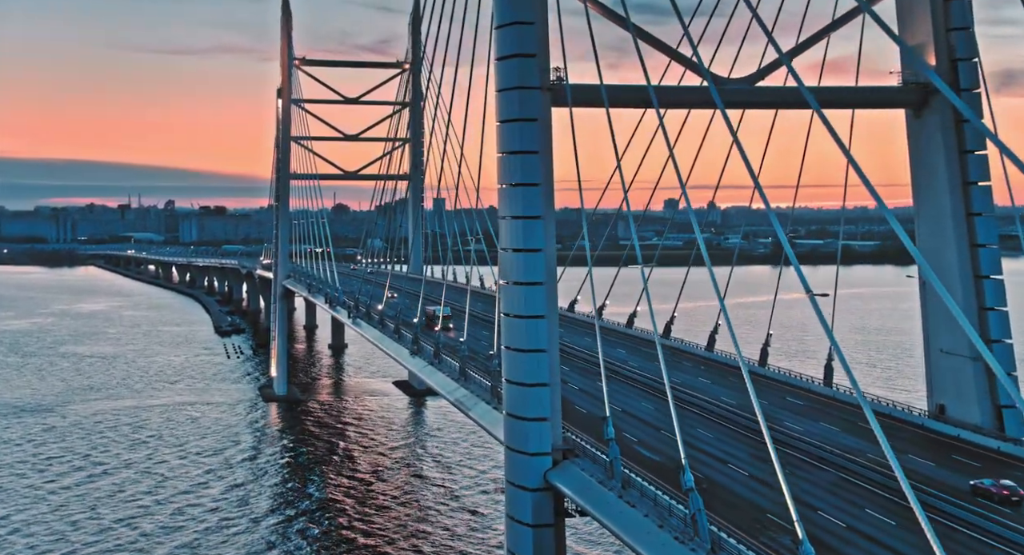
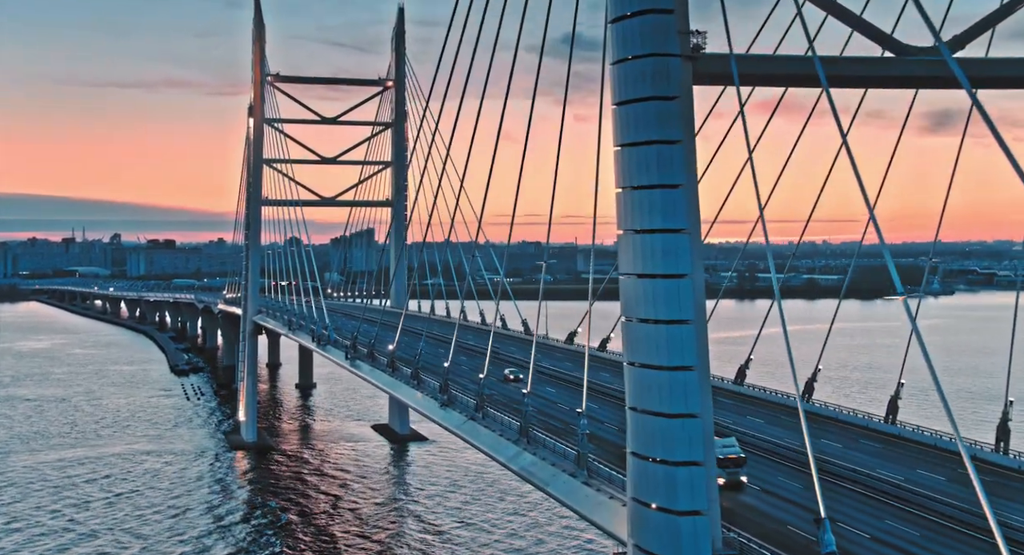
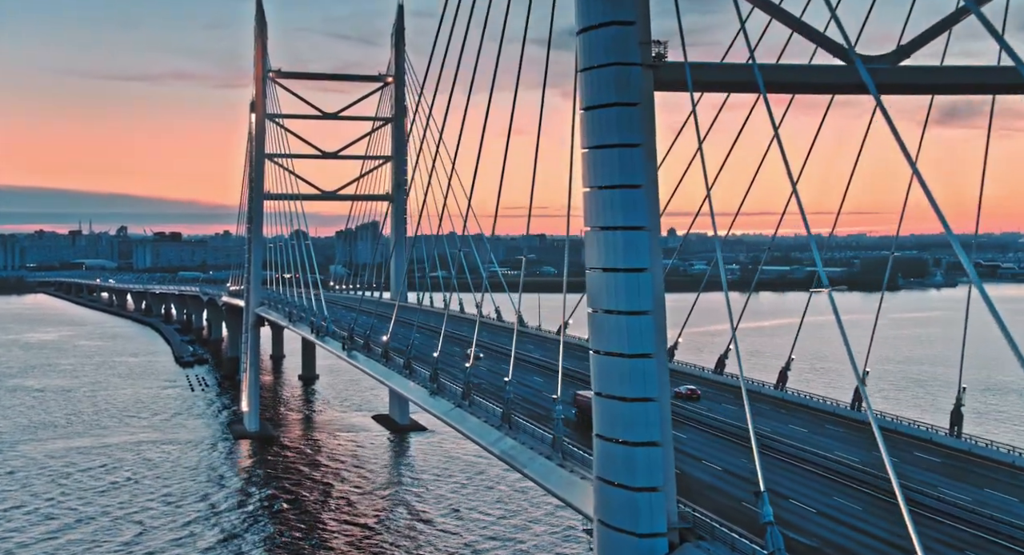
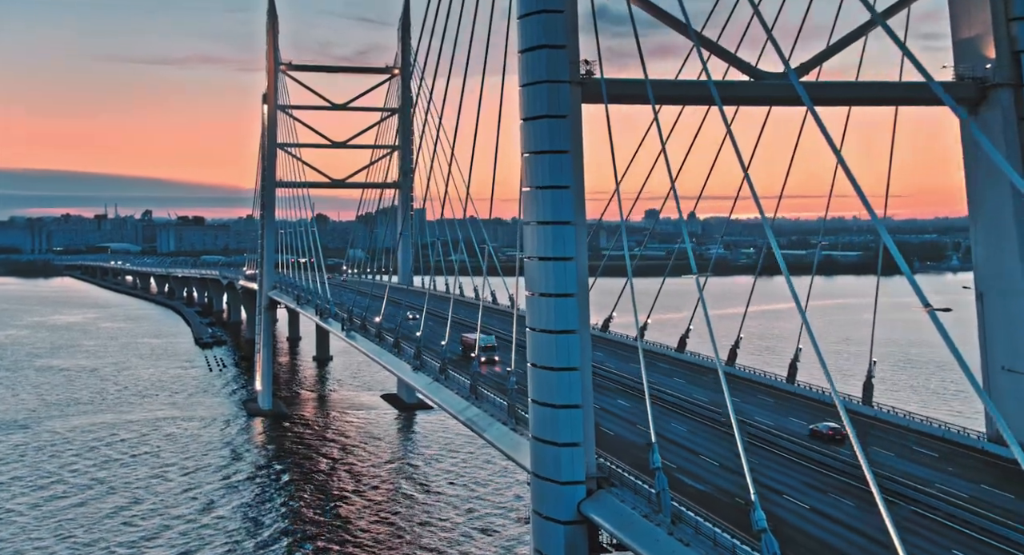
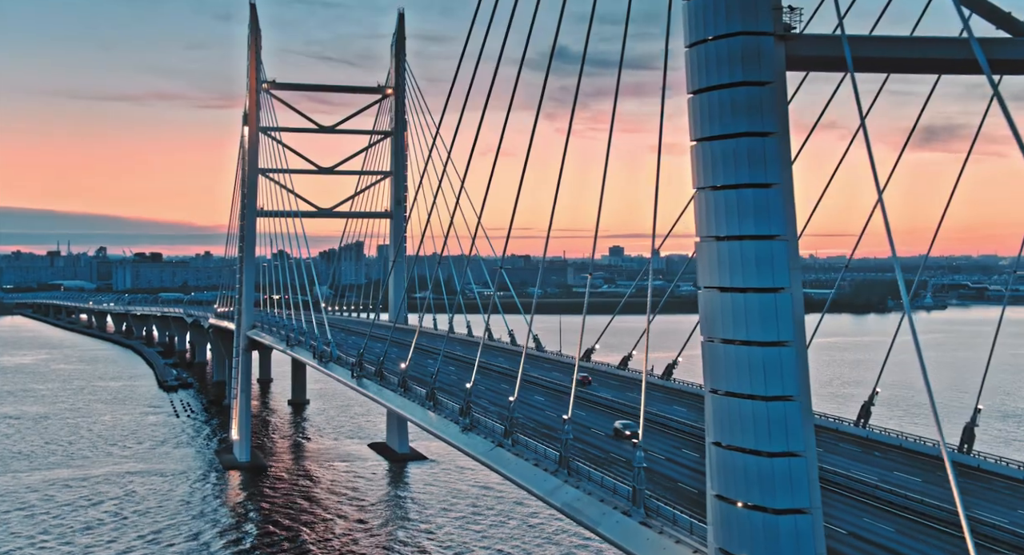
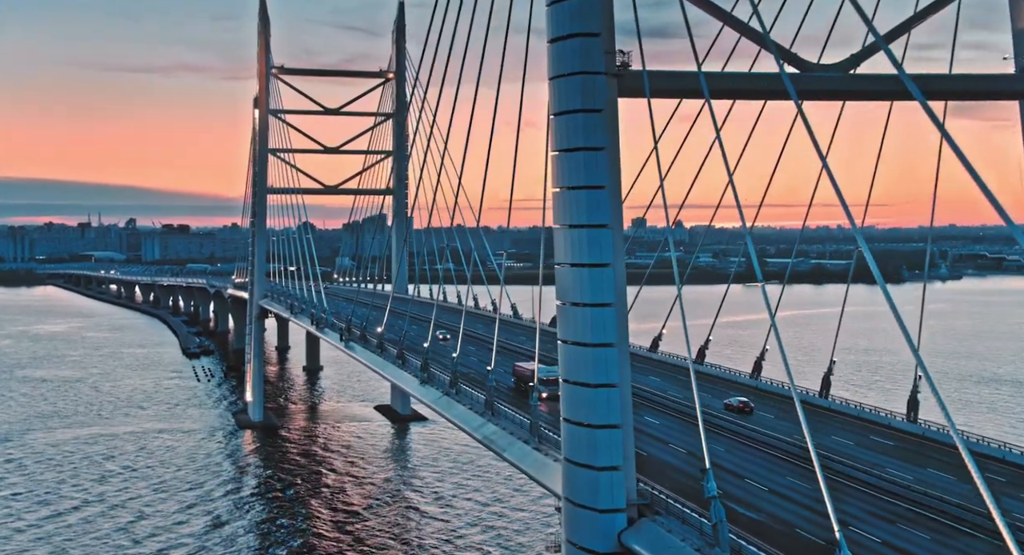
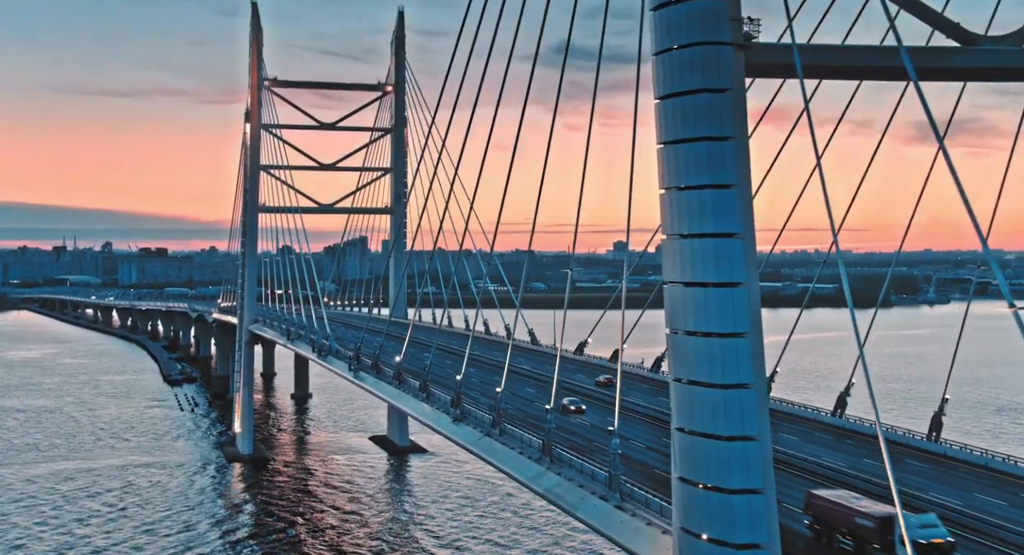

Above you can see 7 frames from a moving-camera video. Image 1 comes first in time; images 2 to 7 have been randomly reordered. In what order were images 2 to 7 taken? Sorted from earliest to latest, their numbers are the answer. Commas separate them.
4, 6, 3, 2, 7, 5
